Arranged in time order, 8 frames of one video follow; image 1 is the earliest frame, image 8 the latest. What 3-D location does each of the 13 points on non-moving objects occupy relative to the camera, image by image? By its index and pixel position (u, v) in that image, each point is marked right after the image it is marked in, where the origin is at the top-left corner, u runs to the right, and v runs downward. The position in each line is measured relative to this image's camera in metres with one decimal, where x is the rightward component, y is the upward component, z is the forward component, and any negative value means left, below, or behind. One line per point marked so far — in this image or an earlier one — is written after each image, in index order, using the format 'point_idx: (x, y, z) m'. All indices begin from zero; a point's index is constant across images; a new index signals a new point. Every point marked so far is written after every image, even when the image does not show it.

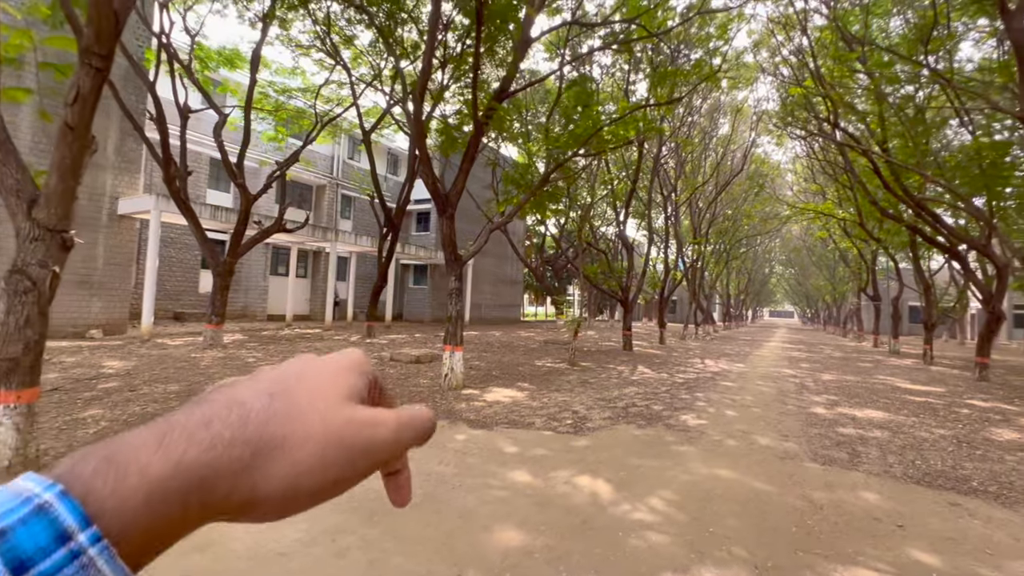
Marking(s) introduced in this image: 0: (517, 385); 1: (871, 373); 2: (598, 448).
0: (+0.1, -1.7, +8.2) m
1: (+10.0, -2.4, +13.1) m
2: (+0.8, -1.6, +4.6) m
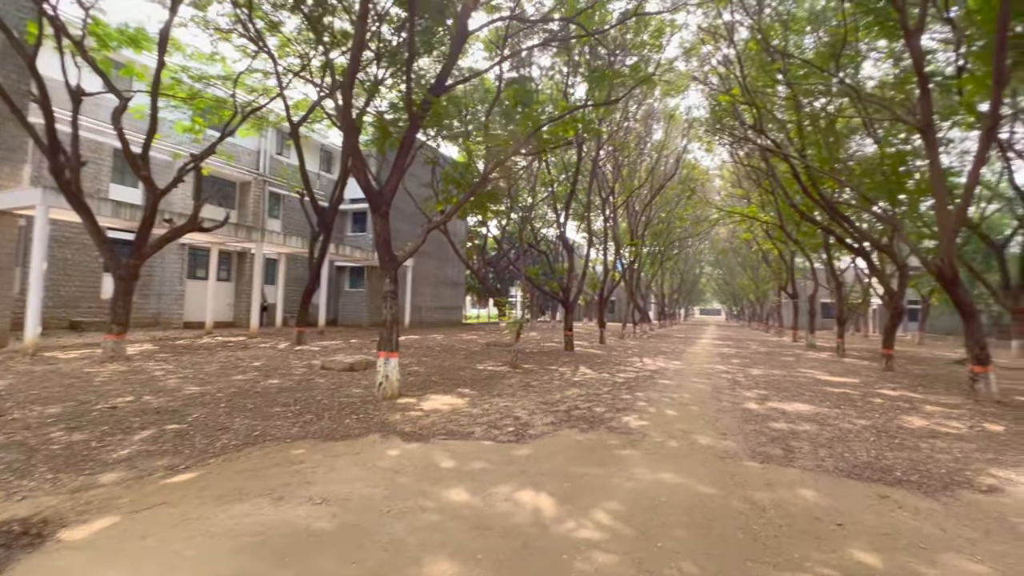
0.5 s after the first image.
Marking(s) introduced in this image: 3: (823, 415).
0: (-0.9, -1.7, +7.9) m
1: (+8.4, -2.3, +13.9) m
2: (+0.3, -1.6, +4.3) m
3: (+4.3, -1.8, +6.5) m
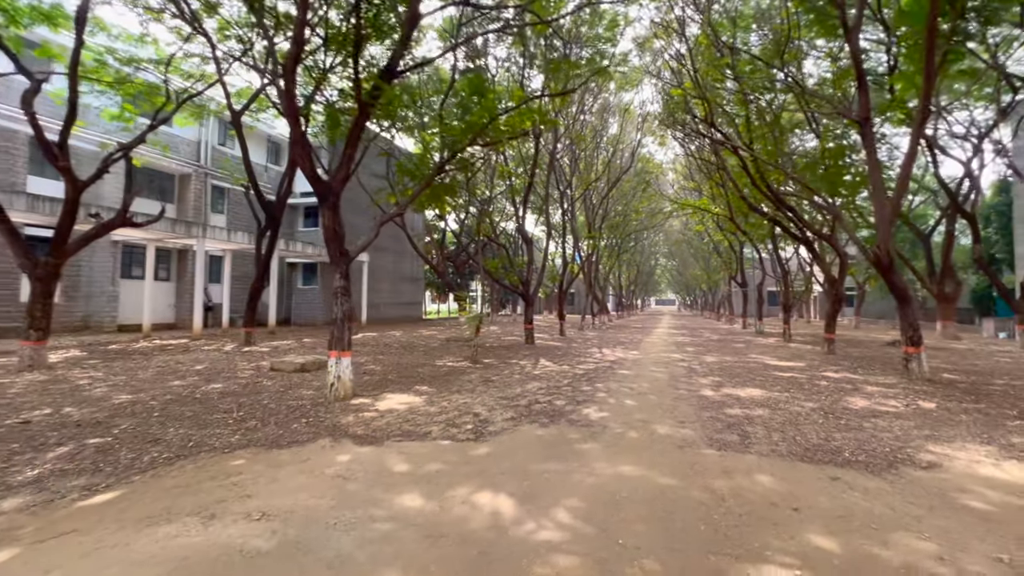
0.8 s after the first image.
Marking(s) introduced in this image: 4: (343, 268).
0: (-1.6, -1.6, +7.6) m
1: (+7.2, -2.0, +14.4) m
2: (-0.1, -1.5, +4.2) m
3: (+3.7, -1.6, +6.7) m
4: (-2.7, +0.3, +7.5) m
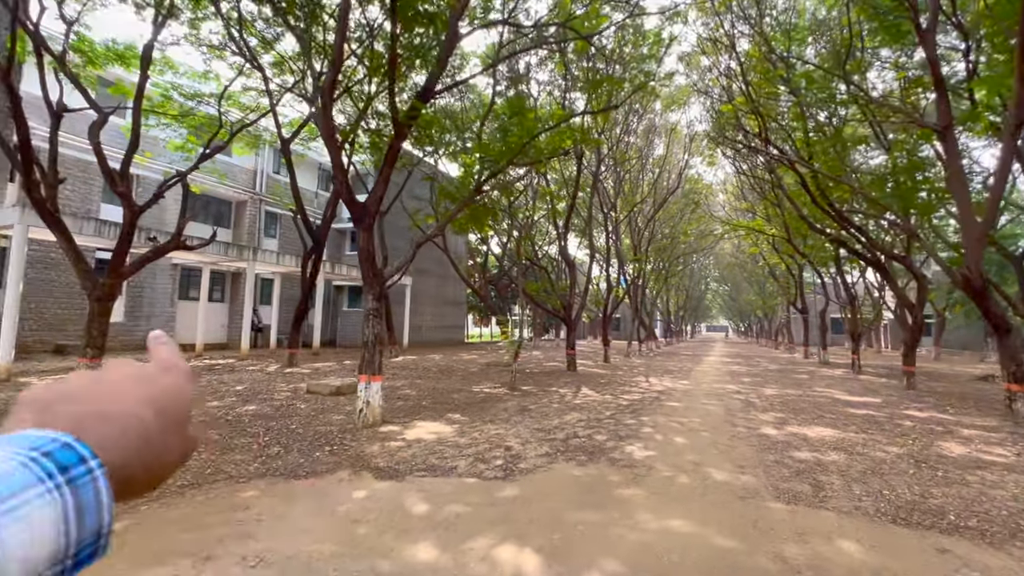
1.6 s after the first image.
0: (-1.0, -2.0, +7.3) m
1: (+8.3, -2.7, +13.2) m
2: (+0.1, -1.7, +3.7) m
3: (+4.2, -1.9, +5.8) m
4: (-2.1, 0.0, +7.3) m
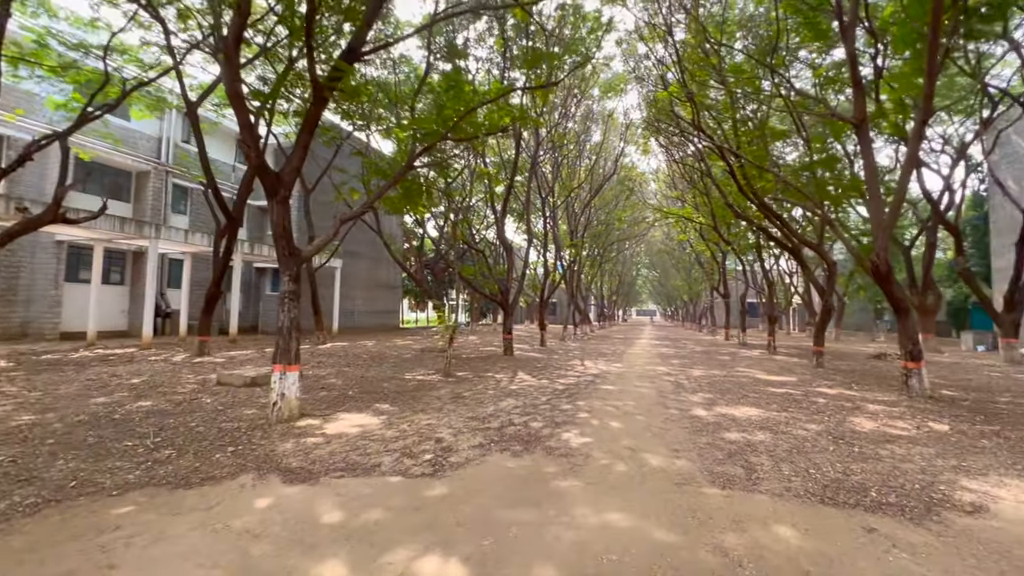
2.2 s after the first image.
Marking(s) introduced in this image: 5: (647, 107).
0: (-2.0, -1.7, +6.8) m
1: (+6.5, -2.3, +13.9) m
2: (-0.4, -1.5, +3.4) m
3: (+3.4, -1.7, +6.0) m
4: (-3.1, +0.3, +6.6) m
5: (+4.5, +6.0, +15.5) m
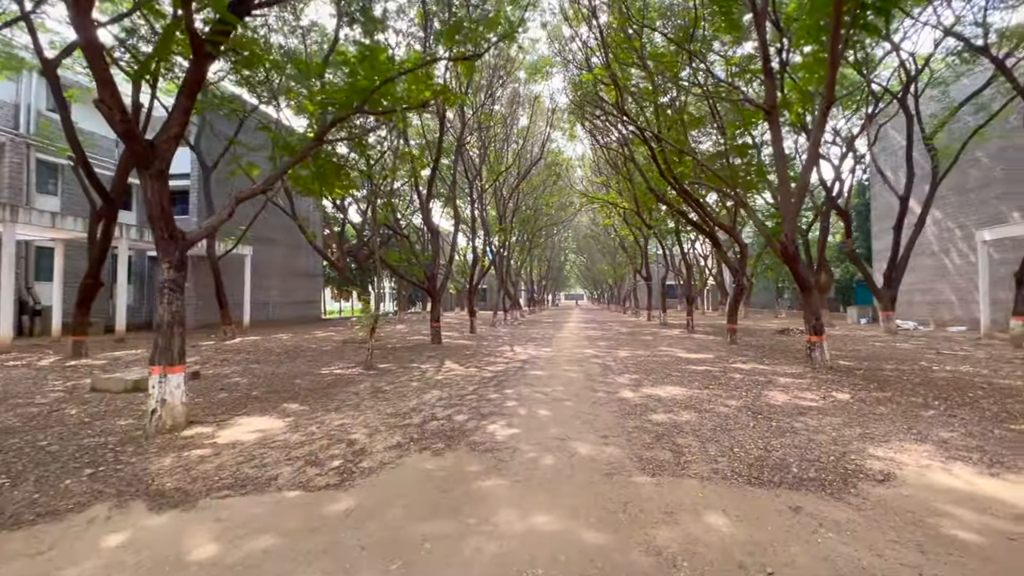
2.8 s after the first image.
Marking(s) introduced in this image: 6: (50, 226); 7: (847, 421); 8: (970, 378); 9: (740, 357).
0: (-3.0, -1.6, +6.1) m
1: (+4.4, -1.7, +14.4) m
2: (-0.9, -1.4, +3.0) m
3: (+2.4, -1.4, +6.1) m
4: (-4.1, +0.4, +5.7) m
5: (+2.0, +6.6, +15.5) m
6: (-13.4, +1.8, +13.6) m
7: (+3.5, -1.4, +4.9) m
8: (+7.5, -1.5, +7.7) m
9: (+5.2, -1.6, +10.8) m
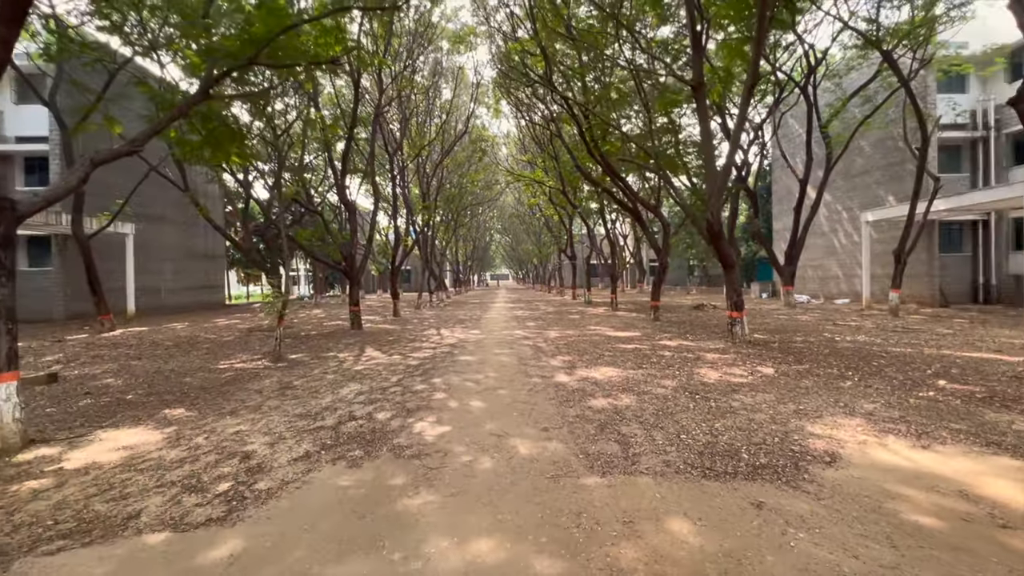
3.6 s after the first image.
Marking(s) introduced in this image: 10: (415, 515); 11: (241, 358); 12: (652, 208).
0: (-3.8, -1.4, +5.1) m
1: (+2.1, -1.1, +14.4) m
2: (-1.3, -1.3, +2.3) m
3: (+1.5, -1.2, +5.9) m
4: (-4.8, +0.6, +4.4) m
5: (-0.4, +7.2, +14.8) m
6: (-15.3, +2.1, +10.7) m
7: (+2.8, -1.2, +5.0) m
8: (+6.3, -1.1, +8.3) m
9: (+3.6, -1.1, +11.0) m
10: (-0.6, -1.3, +2.7) m
11: (-5.2, -1.3, +9.0) m
12: (+4.2, +2.4, +14.1) m
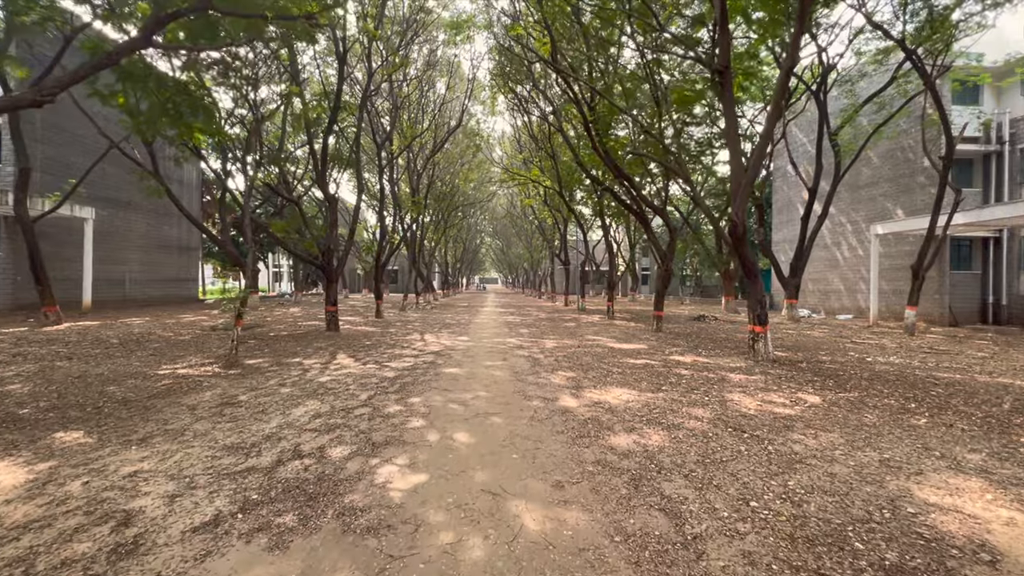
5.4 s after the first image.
0: (-3.8, -1.3, +3.8) m
1: (+1.9, -1.3, +13.3) m
2: (-1.2, -1.3, +1.2) m
3: (+1.5, -1.2, +4.9) m
4: (-4.8, +0.7, +3.2) m
5: (-0.4, +7.1, +13.7) m
6: (-15.3, +2.5, +9.2) m
7: (+2.8, -1.3, +3.9) m
8: (+6.2, -1.3, +7.3) m
9: (+3.4, -1.3, +10.0) m
10: (-0.5, -1.3, +1.5) m
11: (-5.3, -1.2, +7.8) m
12: (+4.0, +2.2, +13.1) m
